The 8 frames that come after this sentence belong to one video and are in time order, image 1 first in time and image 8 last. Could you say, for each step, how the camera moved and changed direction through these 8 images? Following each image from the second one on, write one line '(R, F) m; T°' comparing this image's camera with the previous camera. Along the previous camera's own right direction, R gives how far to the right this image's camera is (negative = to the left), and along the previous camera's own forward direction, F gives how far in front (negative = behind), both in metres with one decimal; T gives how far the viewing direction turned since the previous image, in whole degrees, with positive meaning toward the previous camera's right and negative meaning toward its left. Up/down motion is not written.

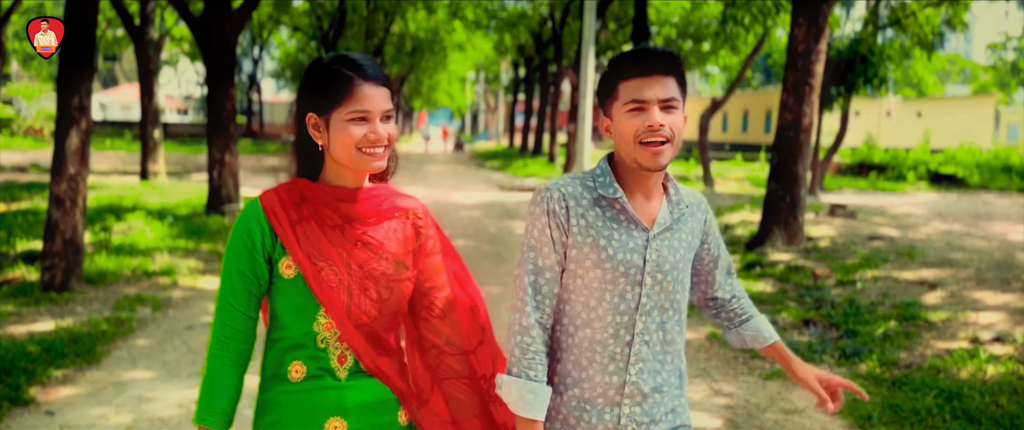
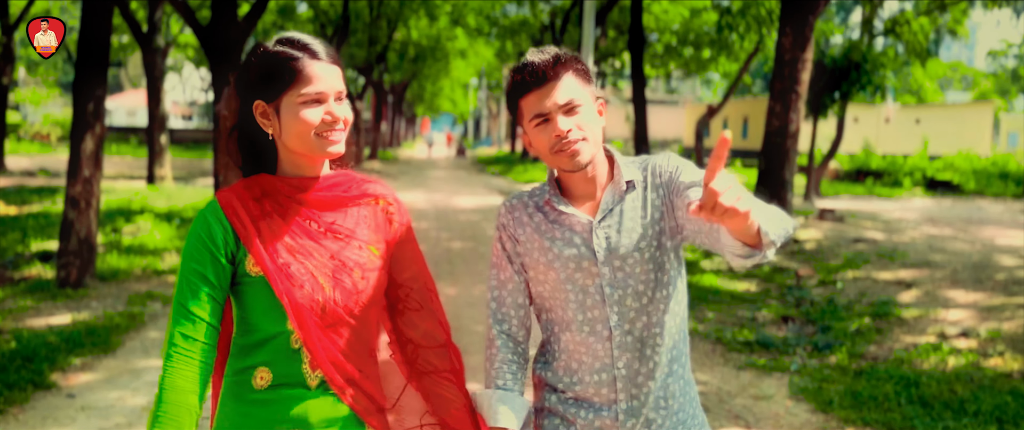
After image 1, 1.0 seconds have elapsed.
(+0.1, -0.4) m; 0°
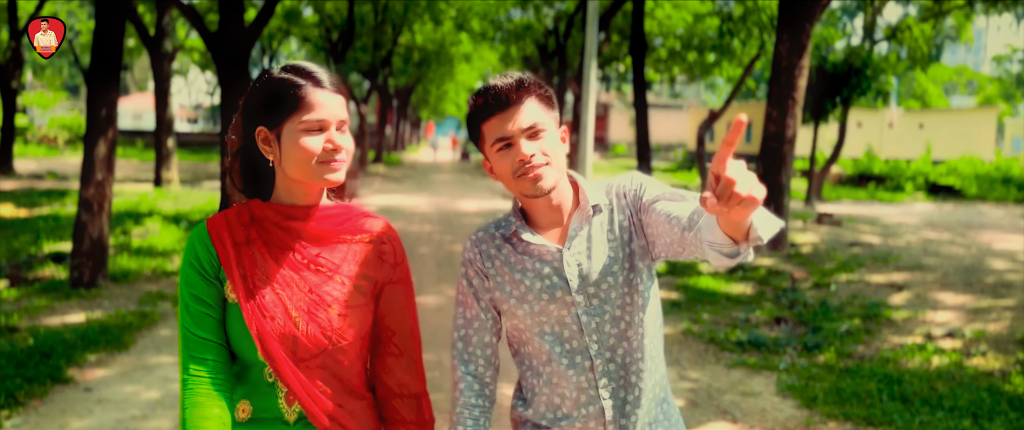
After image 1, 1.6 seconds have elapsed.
(0.0, -0.2) m; 0°
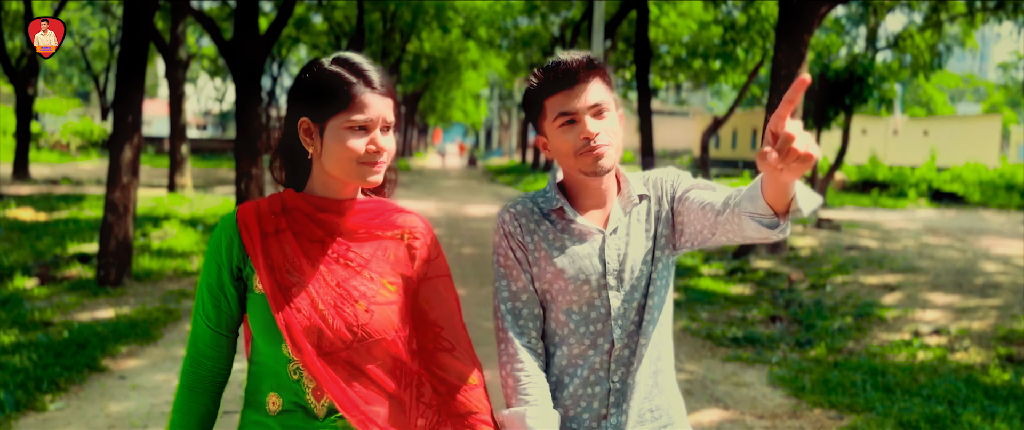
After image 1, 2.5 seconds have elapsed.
(0.0, -0.4) m; 0°
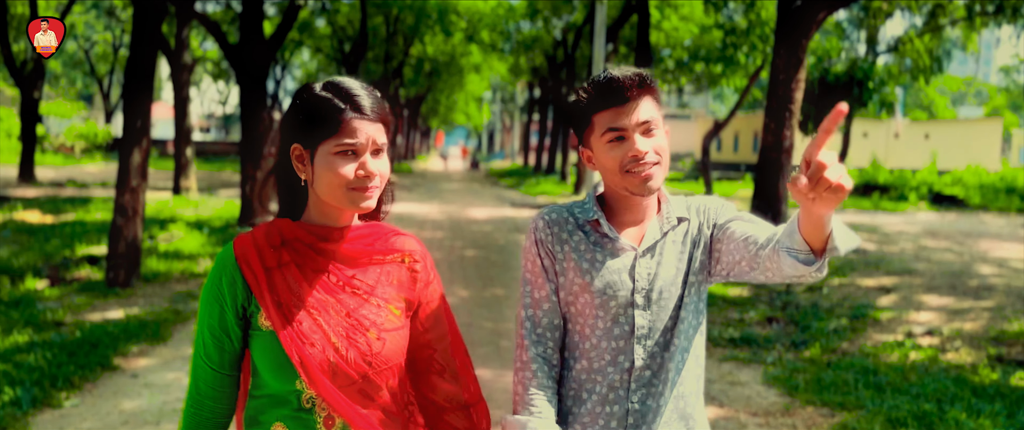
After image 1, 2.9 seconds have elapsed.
(0.0, -0.2) m; 0°
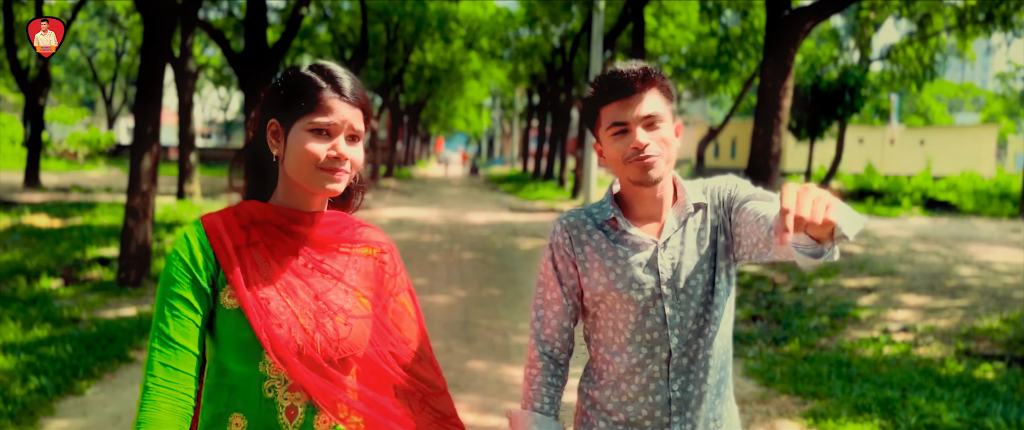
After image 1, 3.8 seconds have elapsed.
(+0.1, -0.4) m; 0°
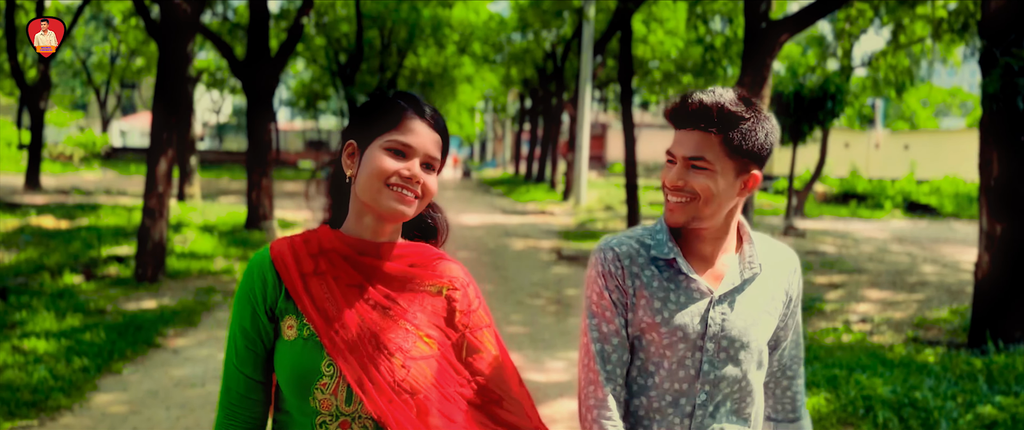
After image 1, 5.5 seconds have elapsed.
(0.0, -0.7) m; +1°
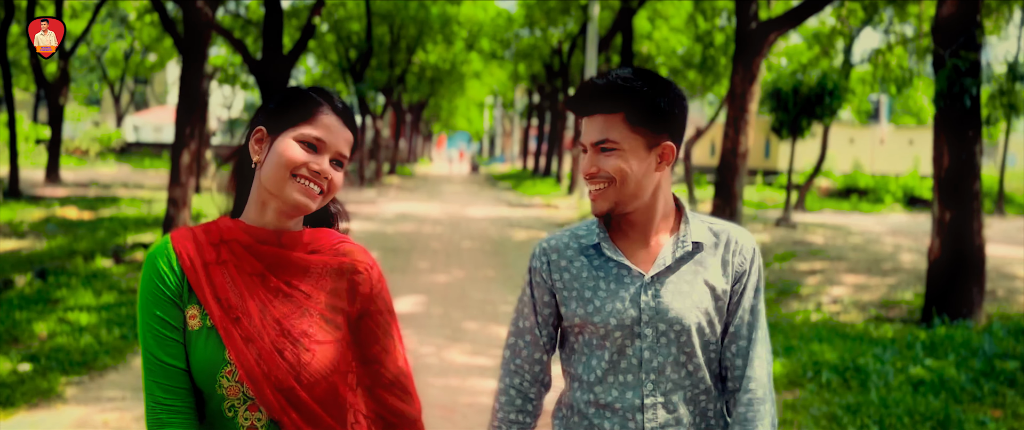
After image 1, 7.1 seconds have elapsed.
(+0.1, -0.7) m; -1°
